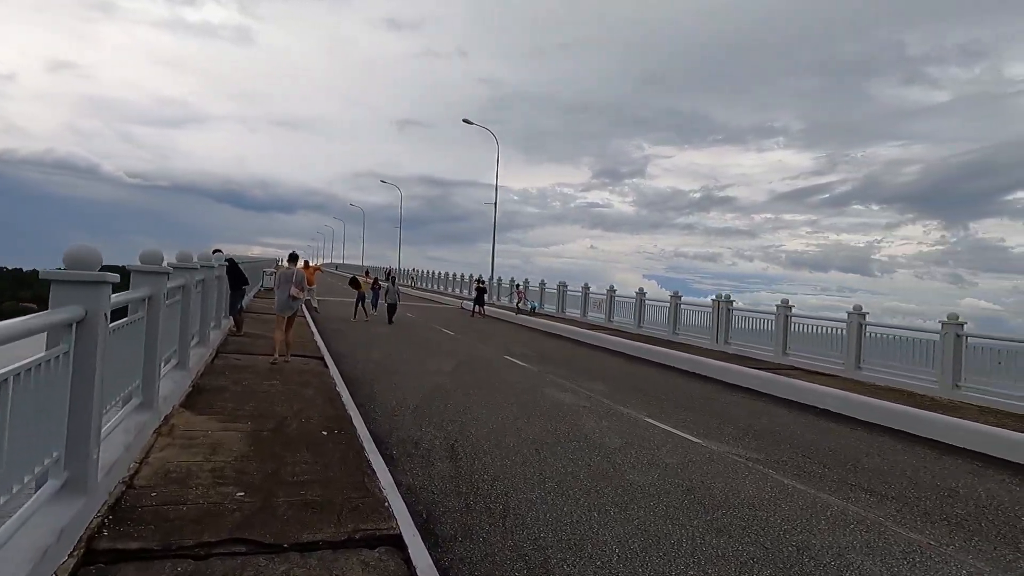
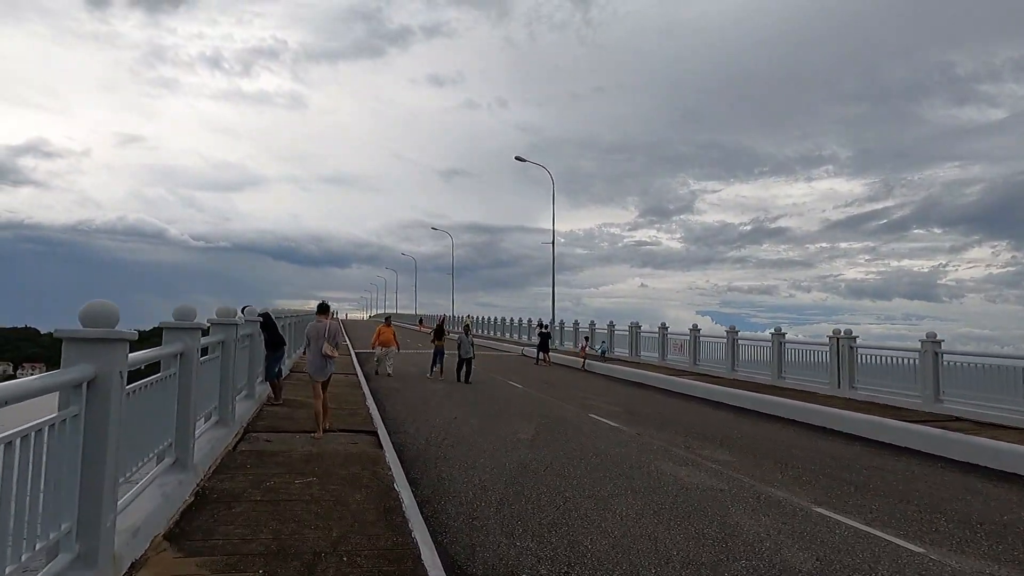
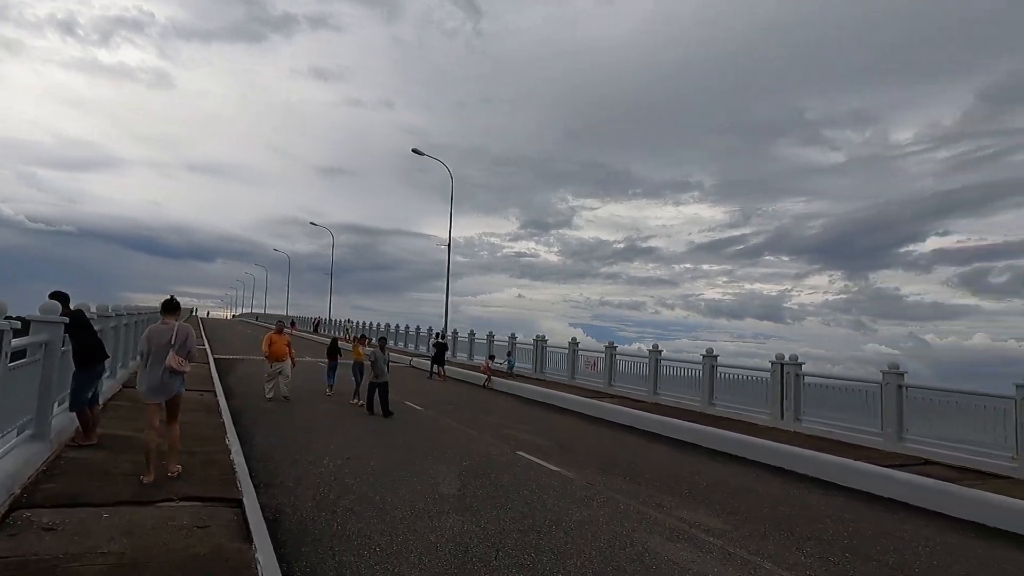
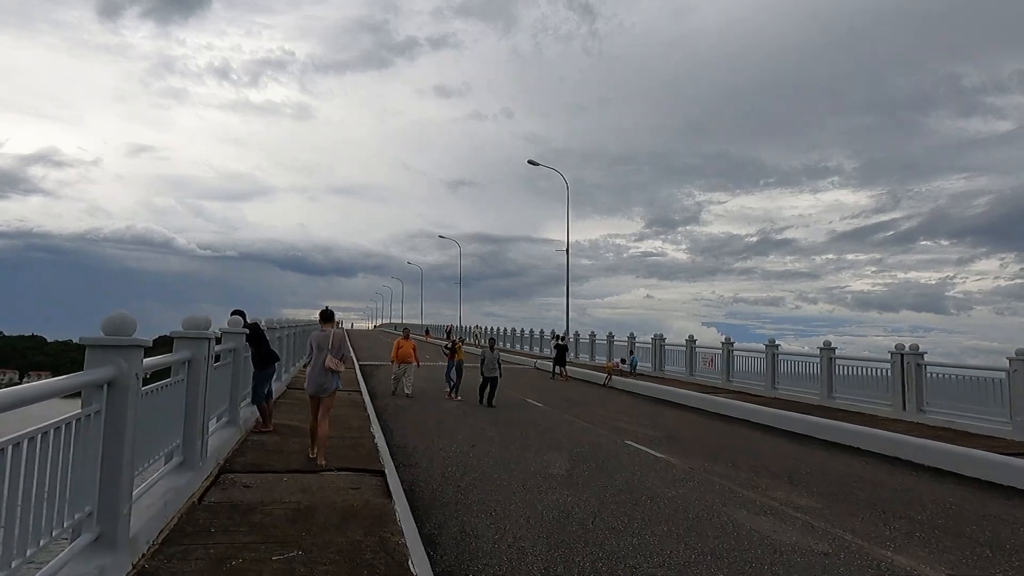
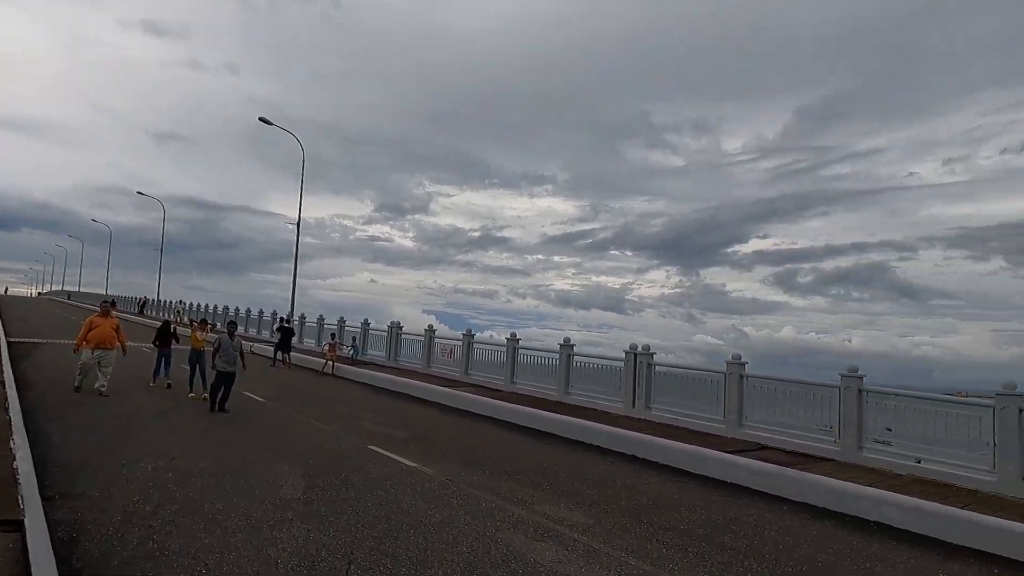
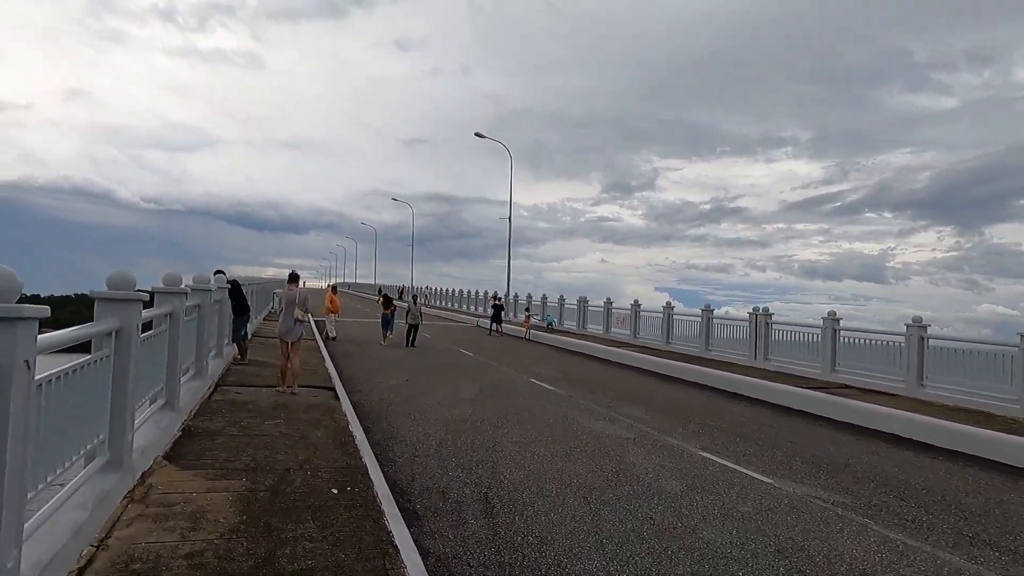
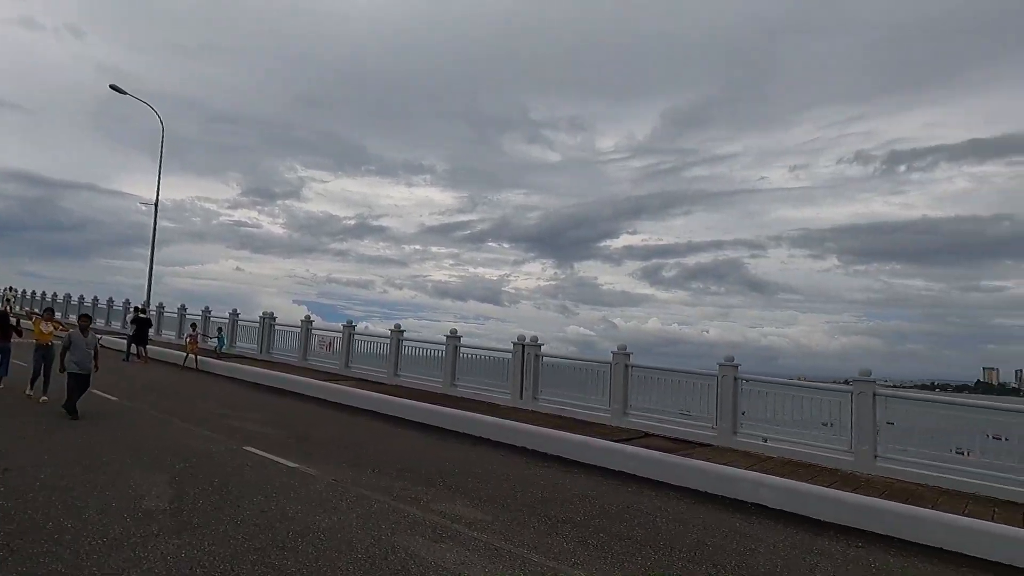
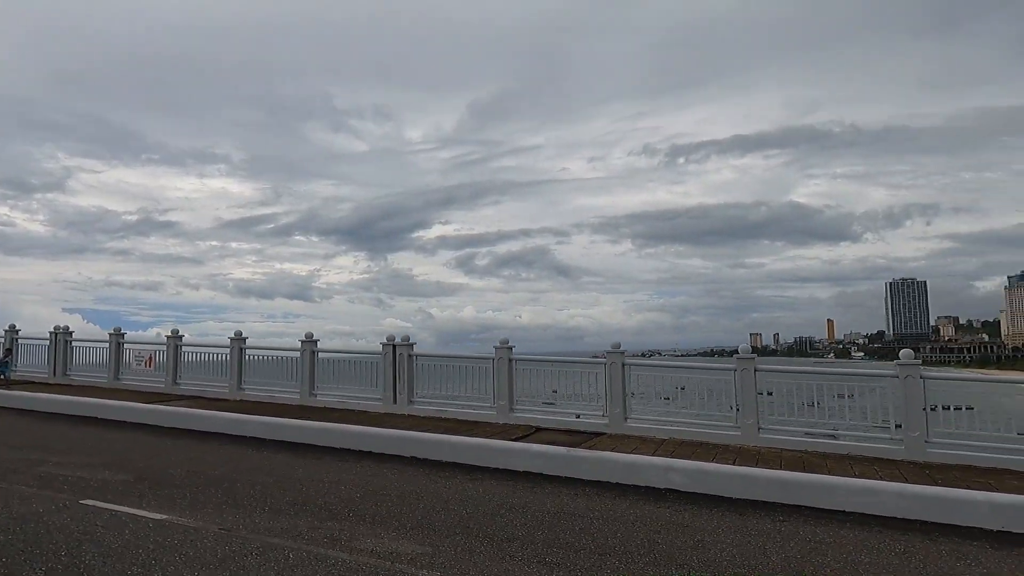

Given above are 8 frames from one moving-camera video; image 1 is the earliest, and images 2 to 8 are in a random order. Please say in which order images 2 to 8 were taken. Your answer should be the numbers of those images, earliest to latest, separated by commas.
6, 2, 4, 3, 5, 7, 8
